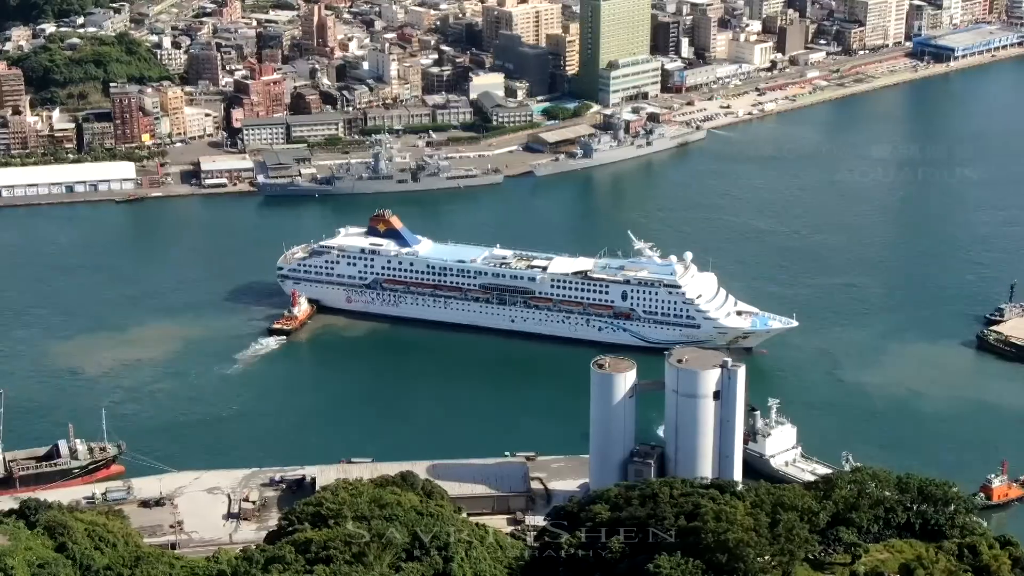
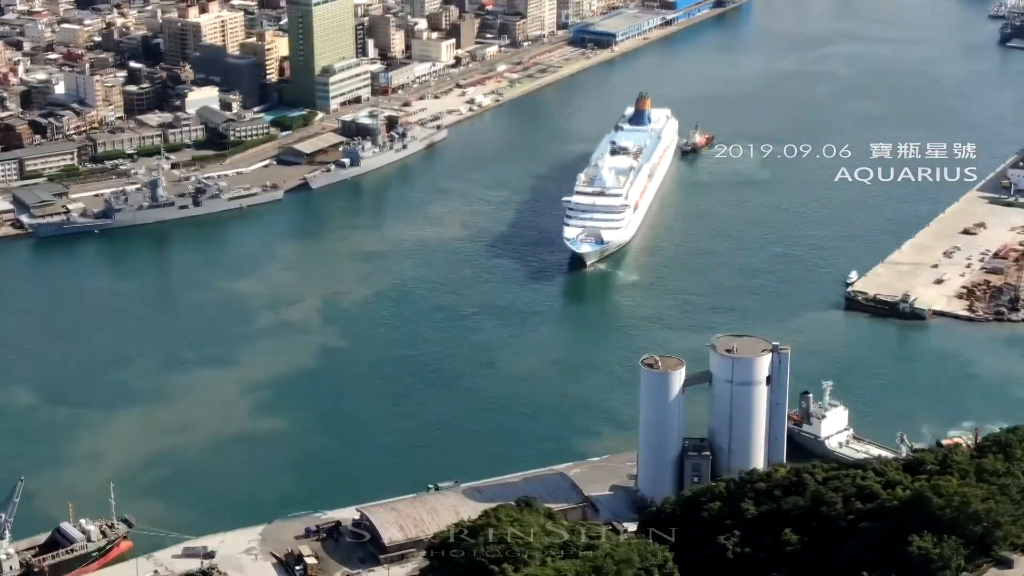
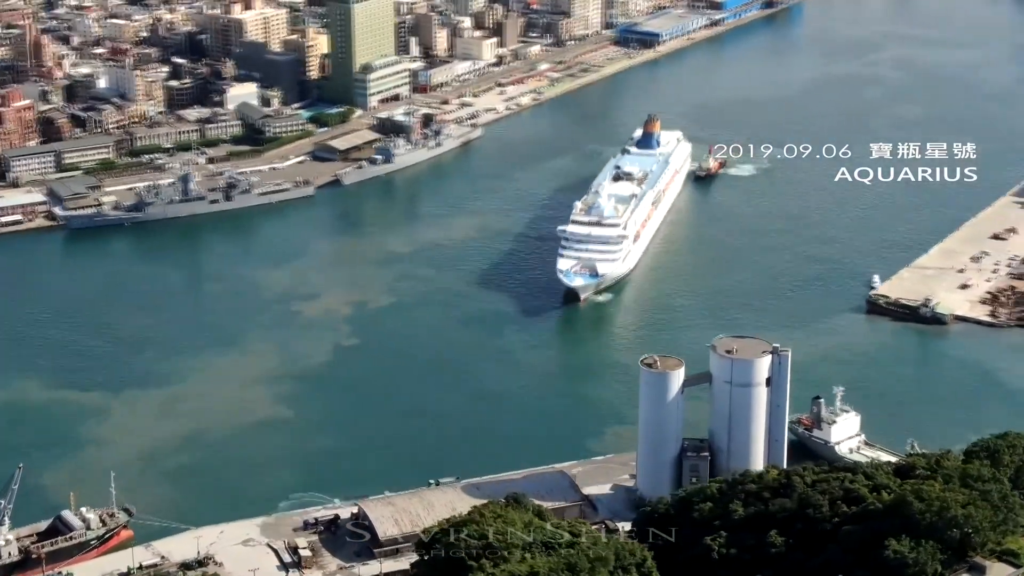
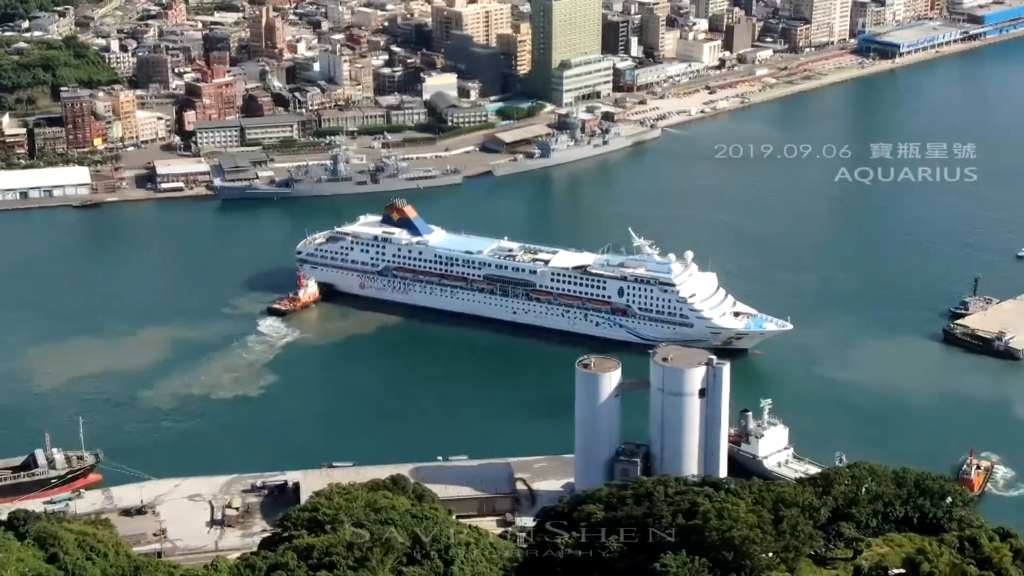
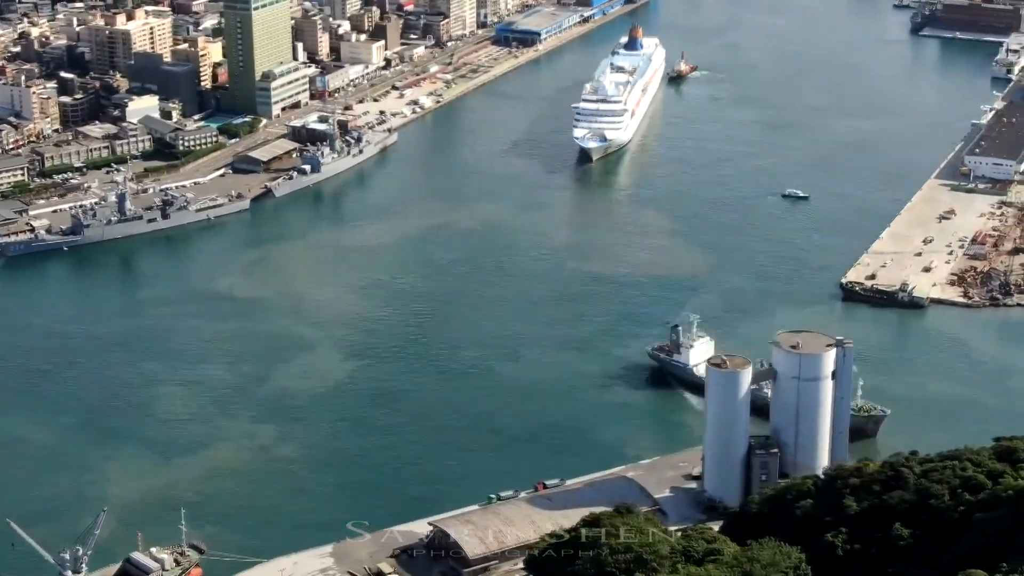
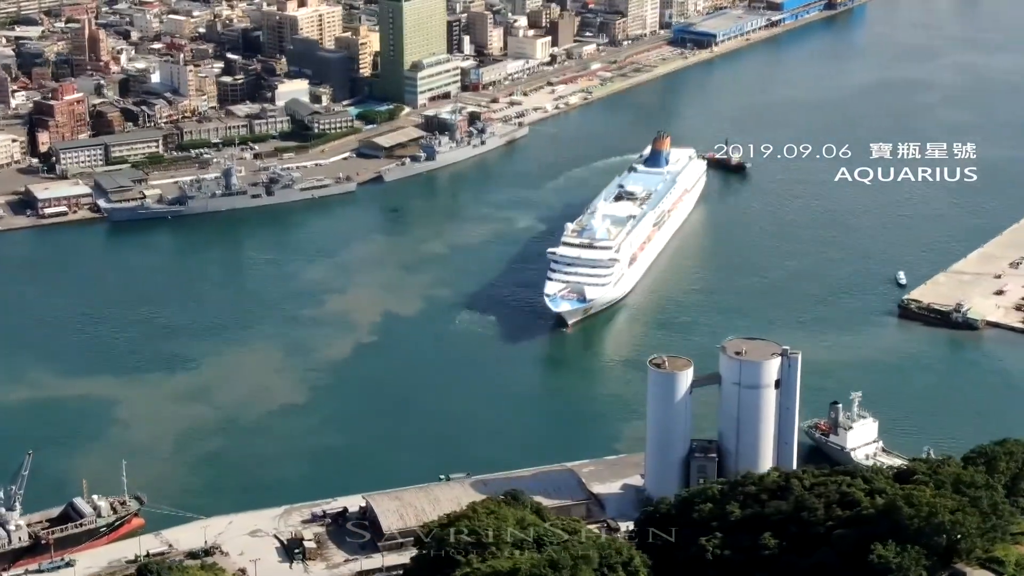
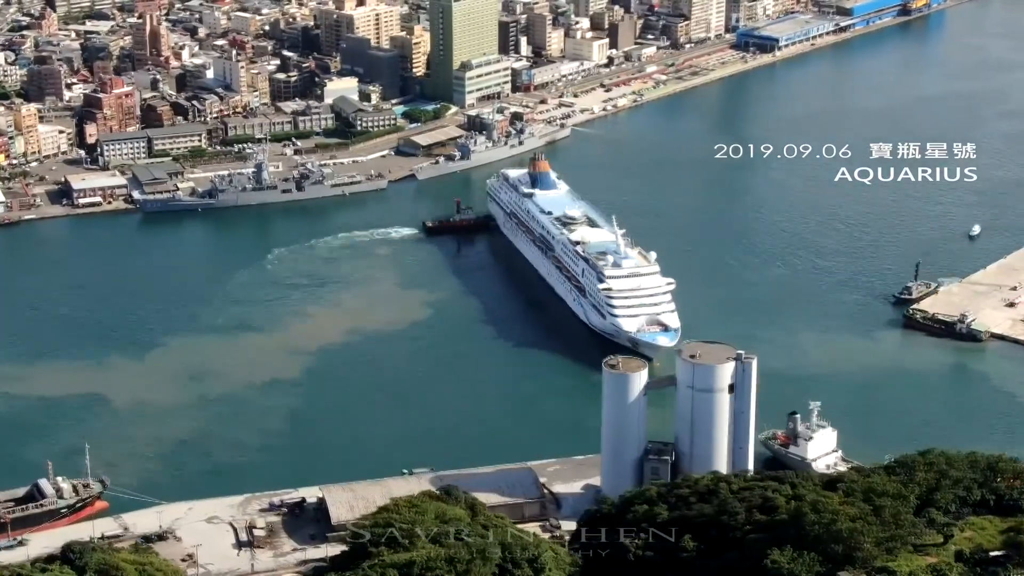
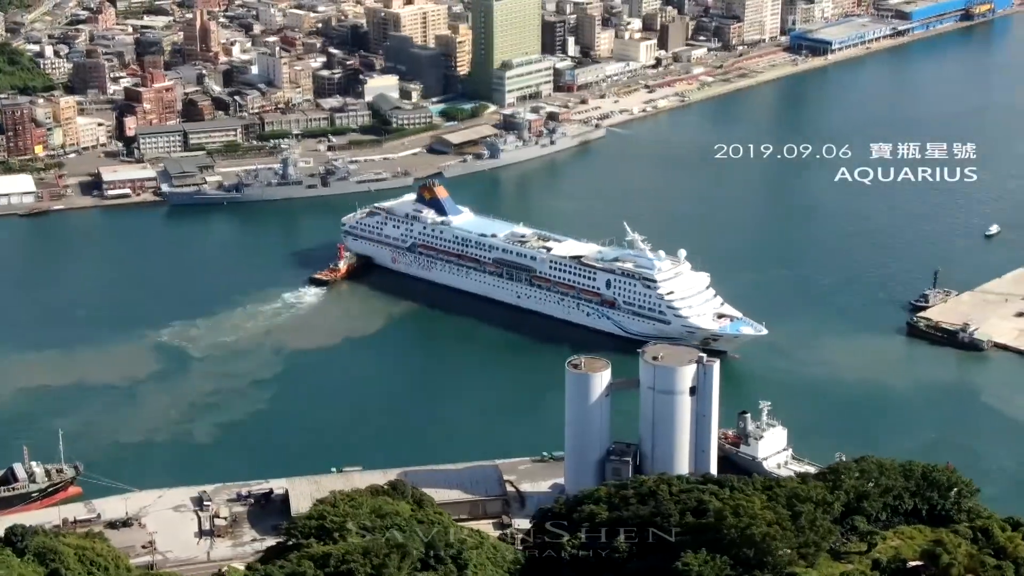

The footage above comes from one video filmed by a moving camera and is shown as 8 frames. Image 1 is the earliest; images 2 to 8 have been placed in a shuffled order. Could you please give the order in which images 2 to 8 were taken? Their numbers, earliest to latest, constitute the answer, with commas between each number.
4, 8, 7, 6, 3, 2, 5
